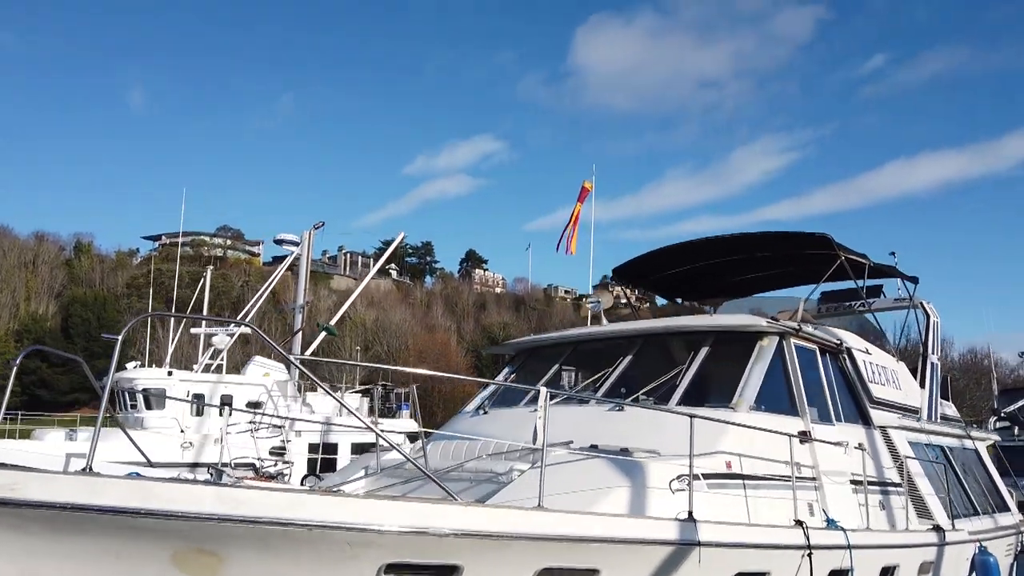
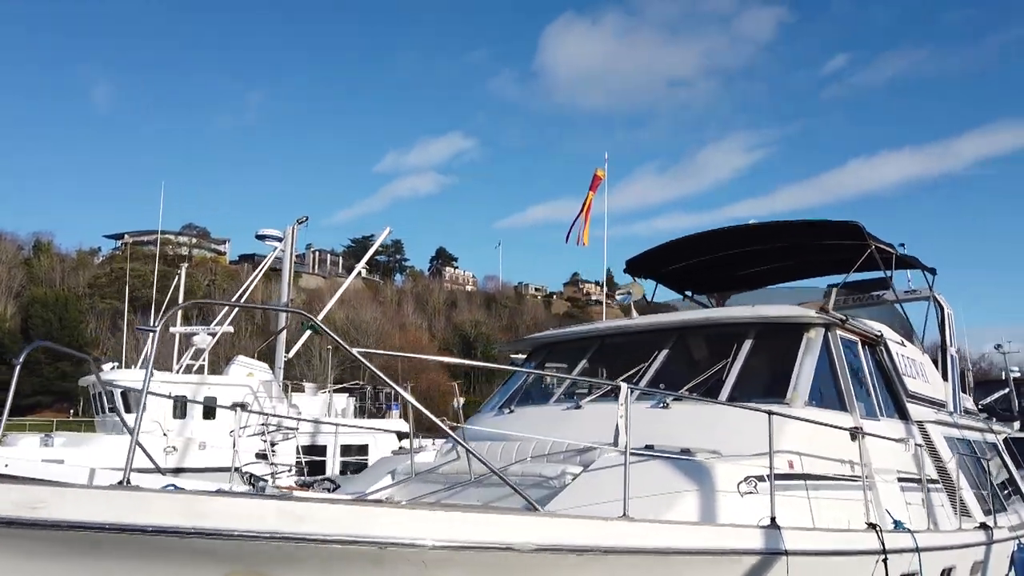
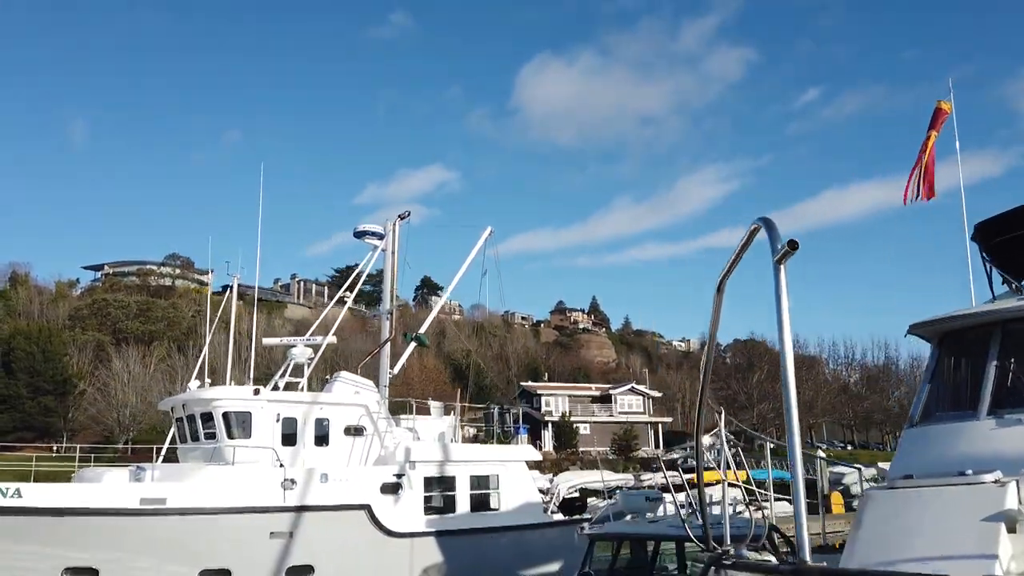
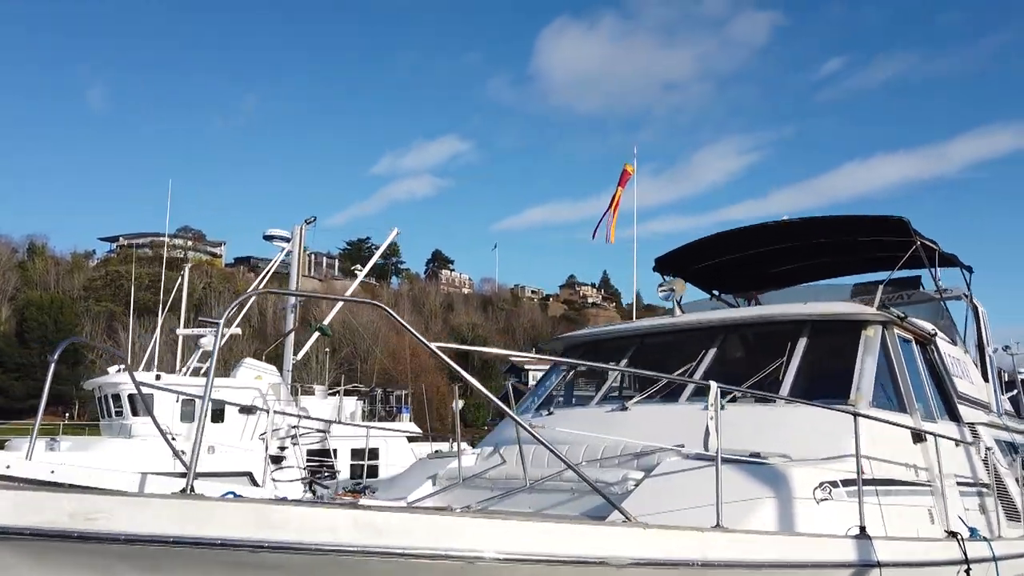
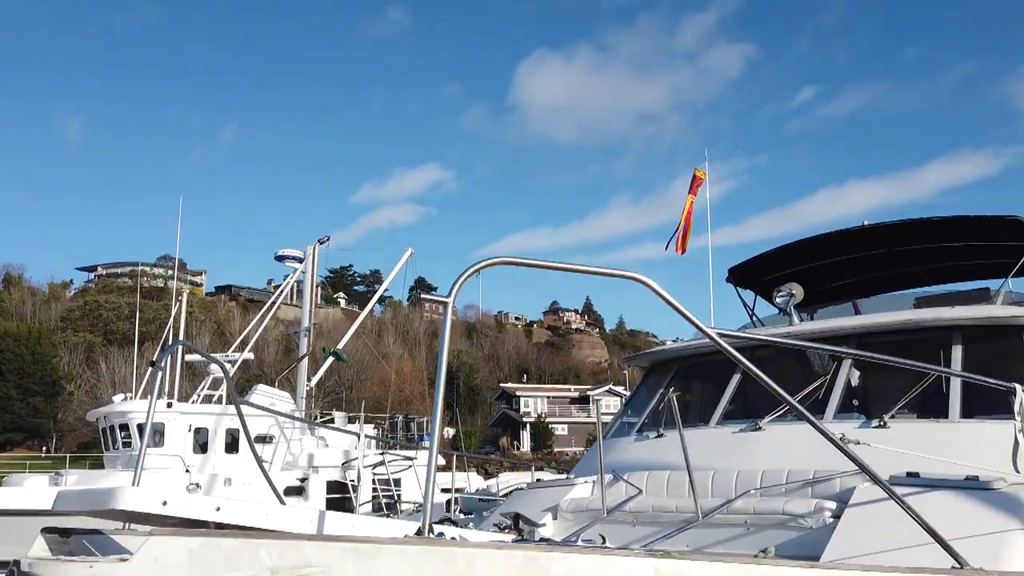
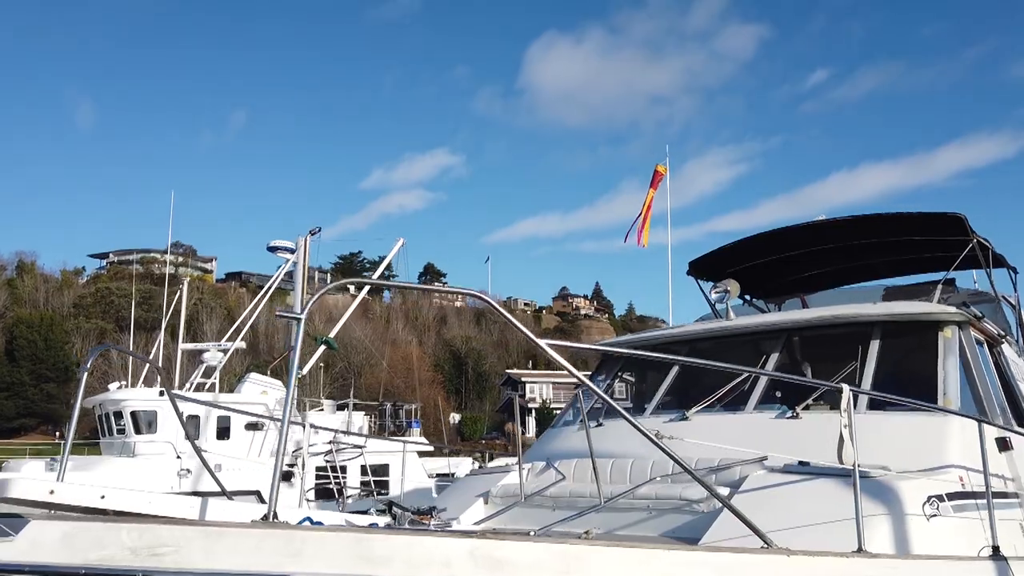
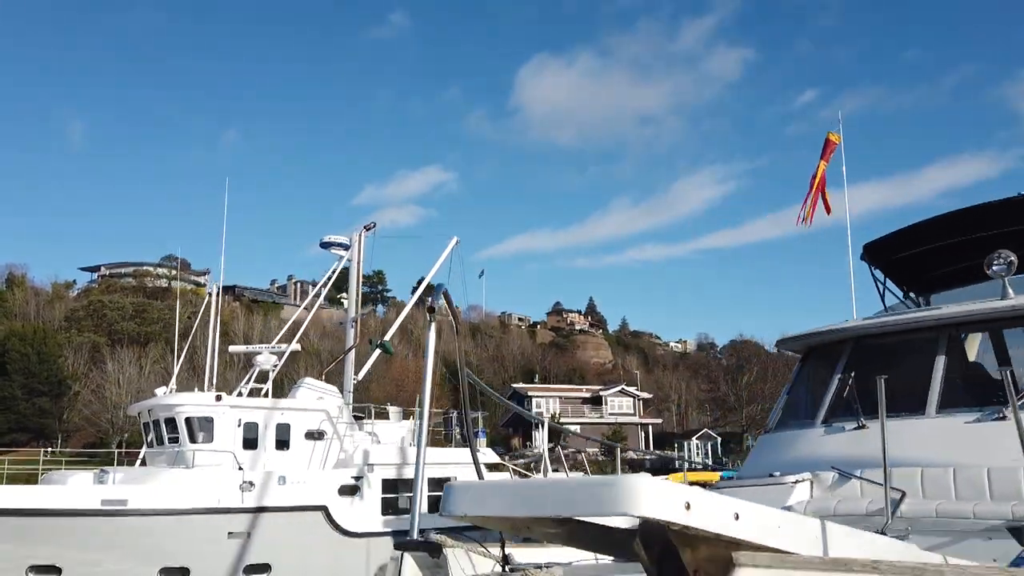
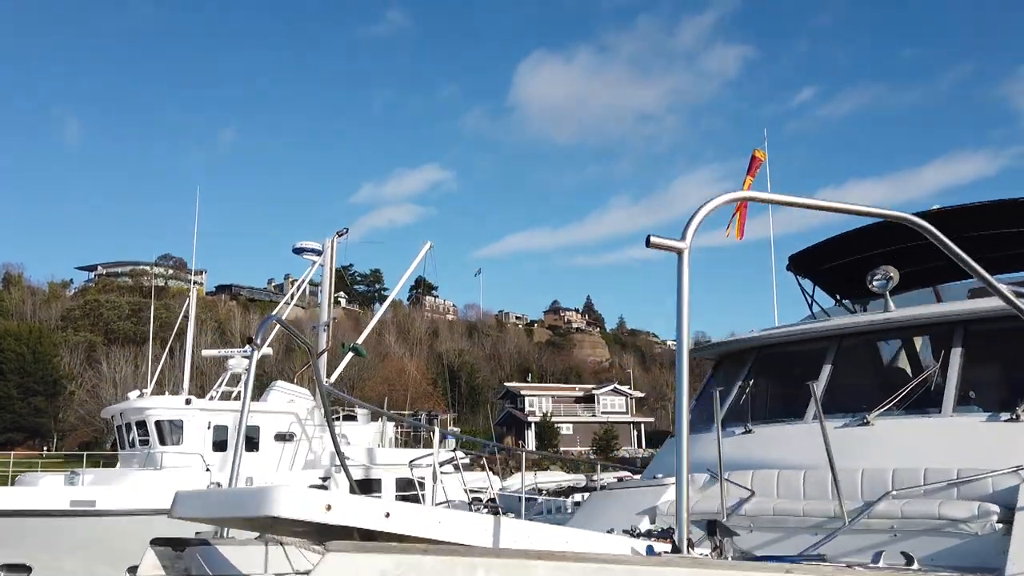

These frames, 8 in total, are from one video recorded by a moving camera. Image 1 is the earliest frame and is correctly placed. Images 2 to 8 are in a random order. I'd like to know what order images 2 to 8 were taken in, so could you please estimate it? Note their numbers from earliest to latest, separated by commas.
2, 4, 6, 5, 8, 7, 3
